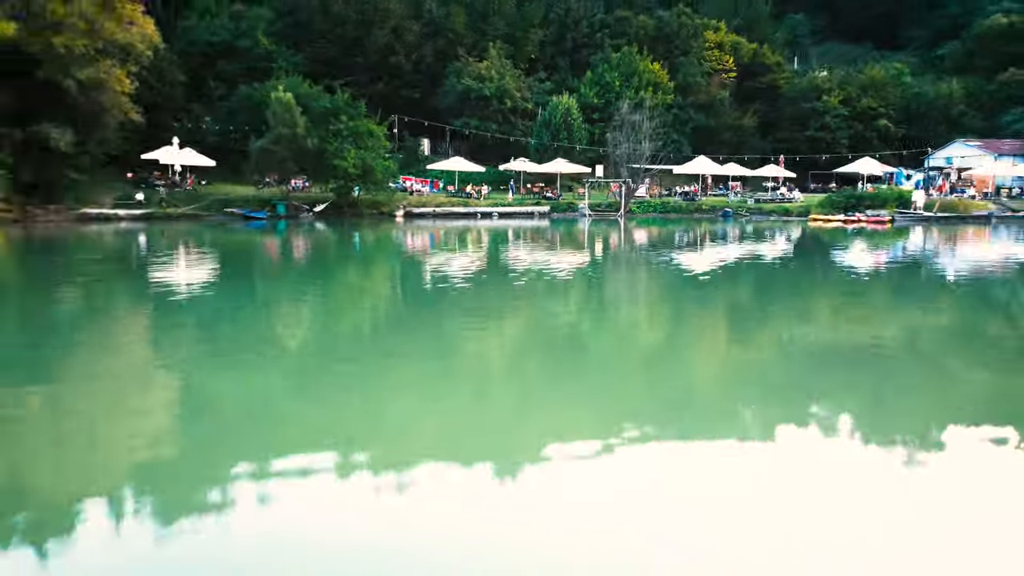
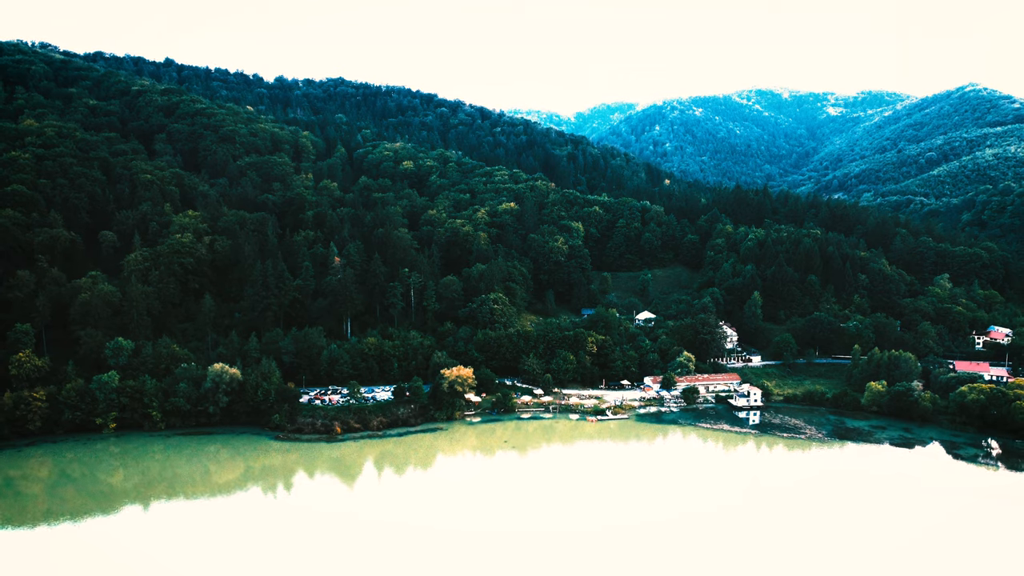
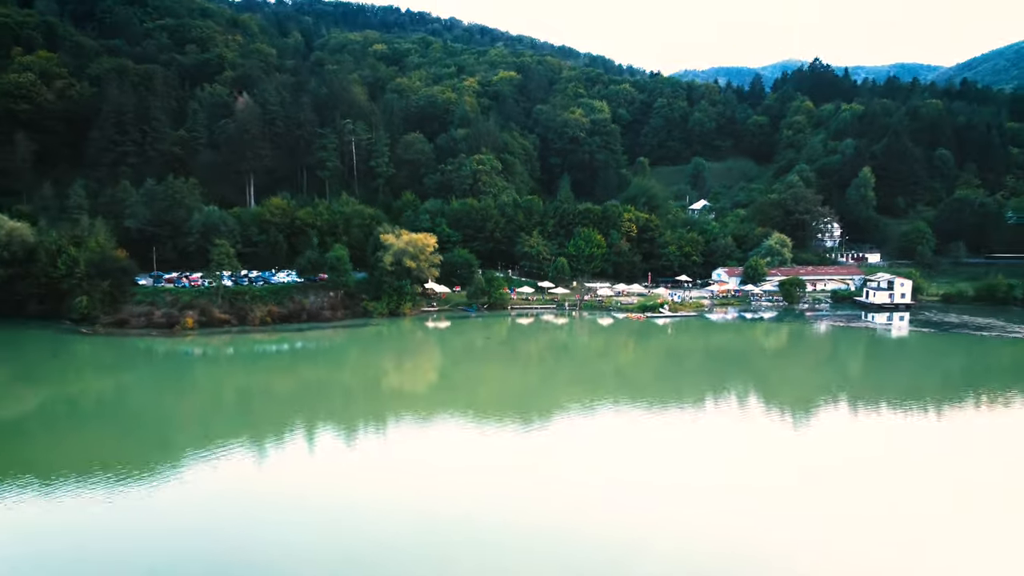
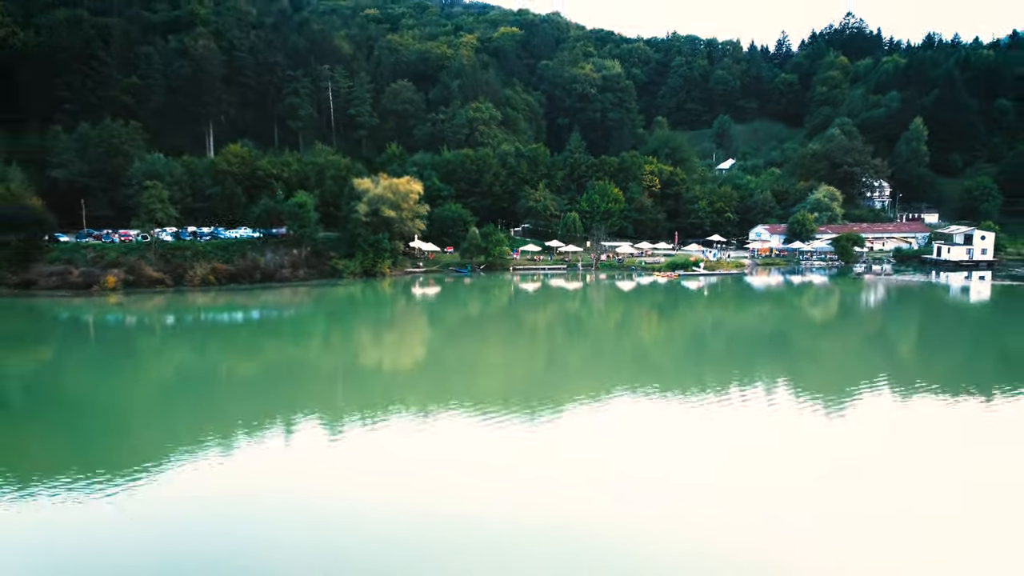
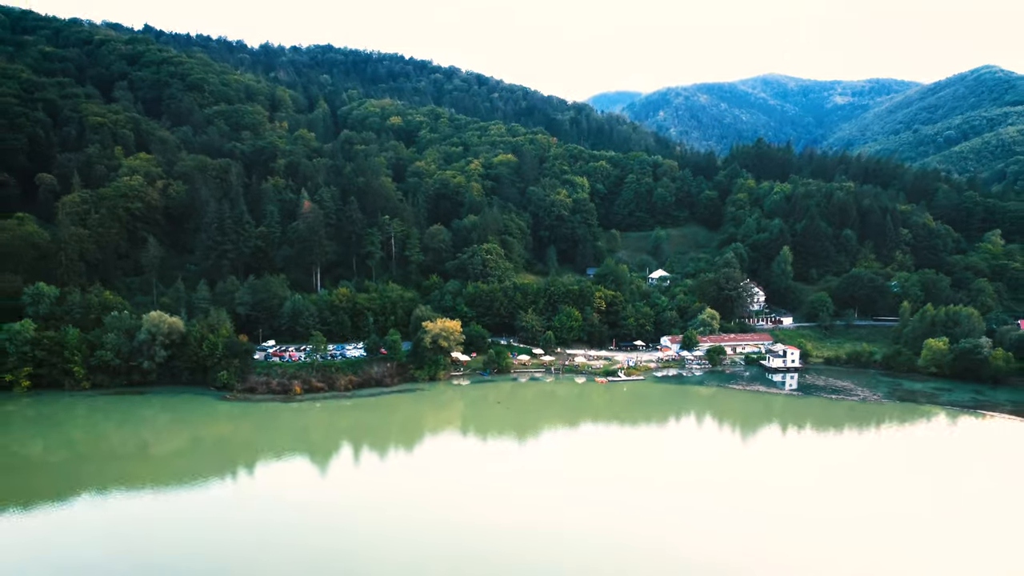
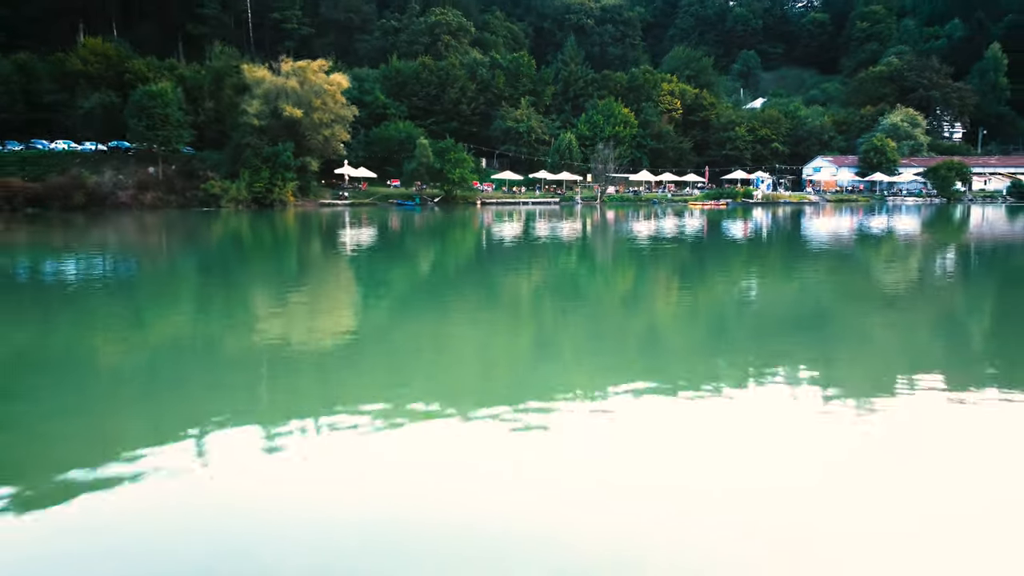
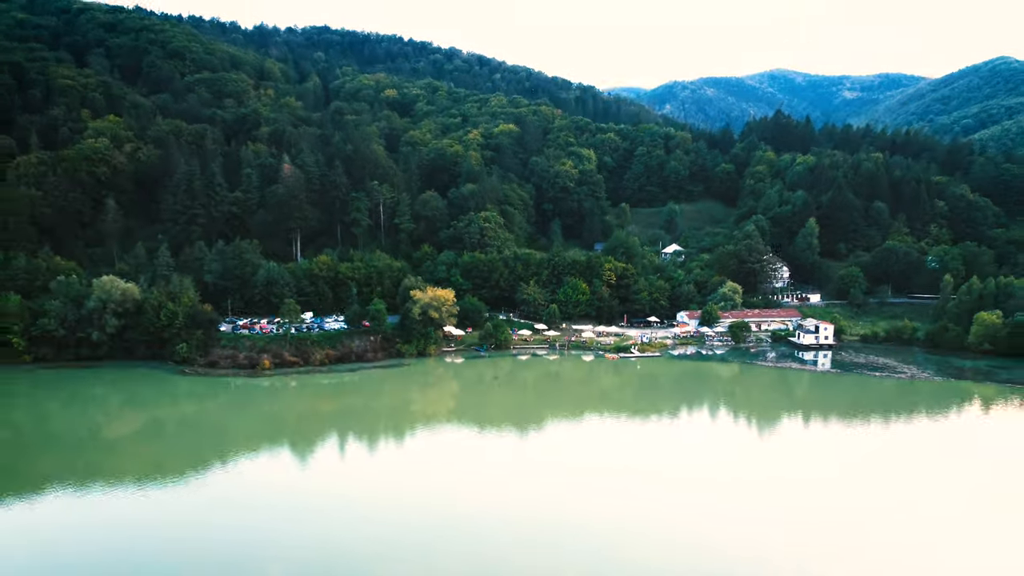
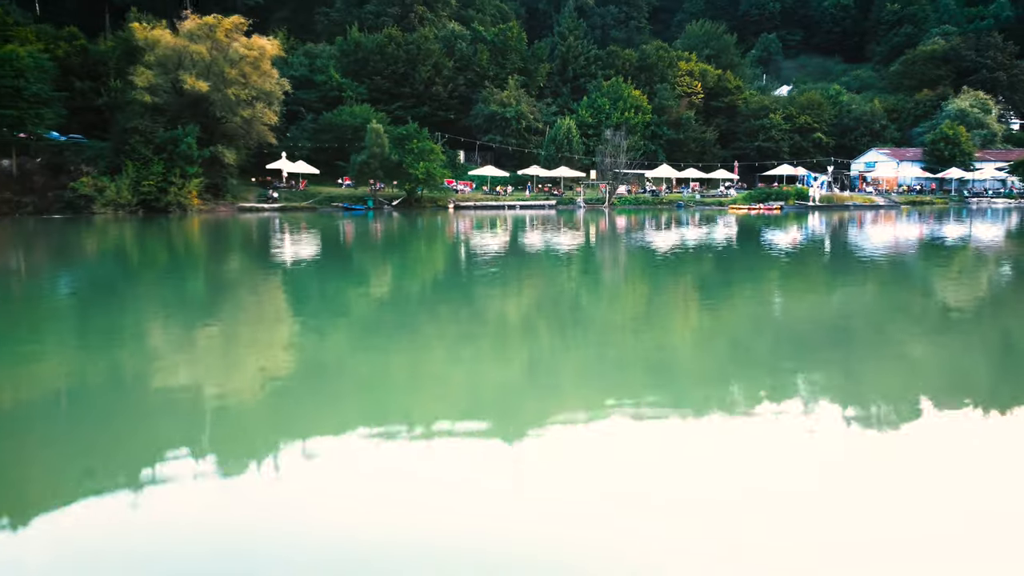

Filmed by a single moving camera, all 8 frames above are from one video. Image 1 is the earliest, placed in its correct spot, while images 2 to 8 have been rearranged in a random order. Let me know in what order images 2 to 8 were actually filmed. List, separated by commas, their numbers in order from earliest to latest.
8, 6, 4, 3, 7, 5, 2
